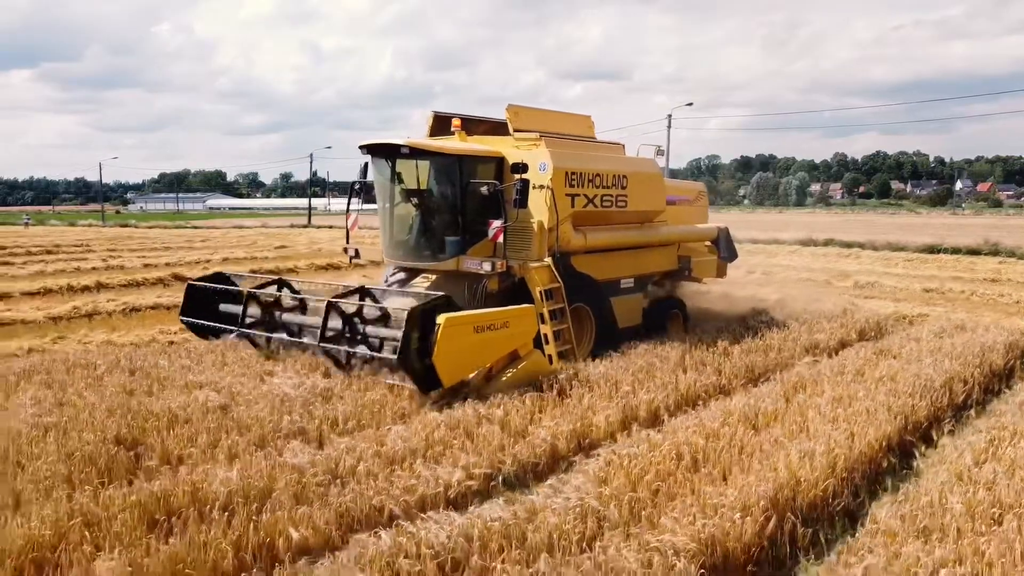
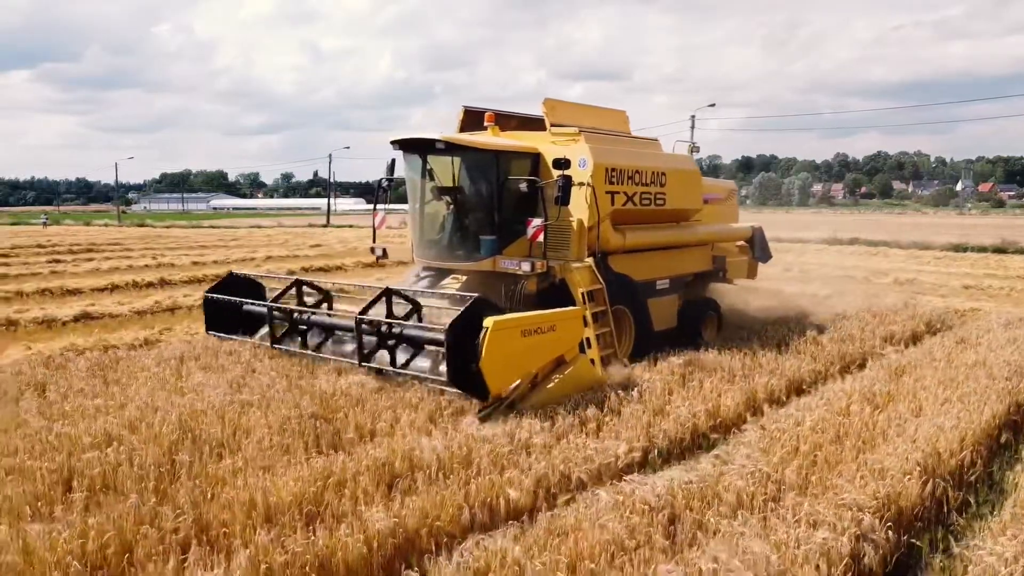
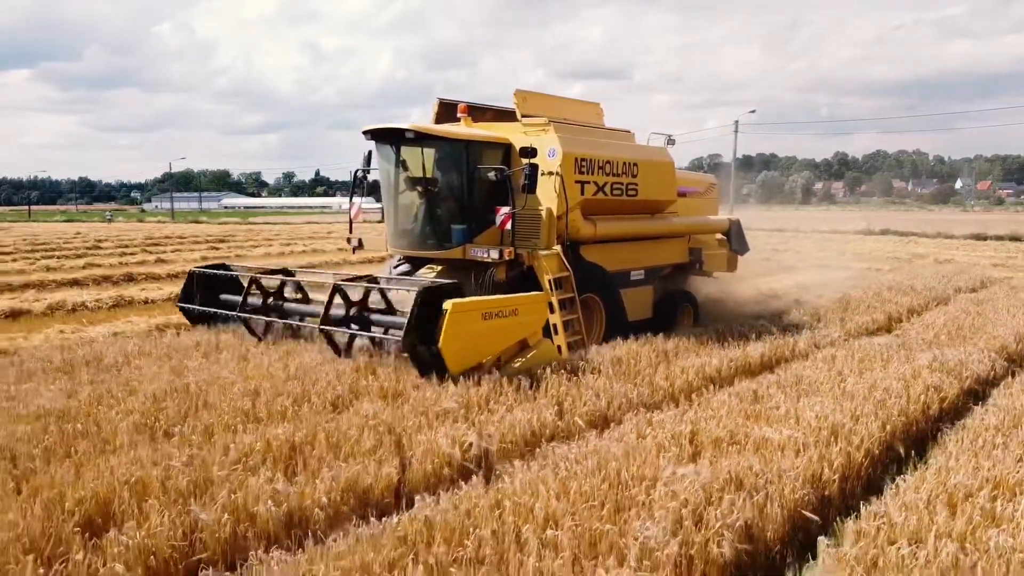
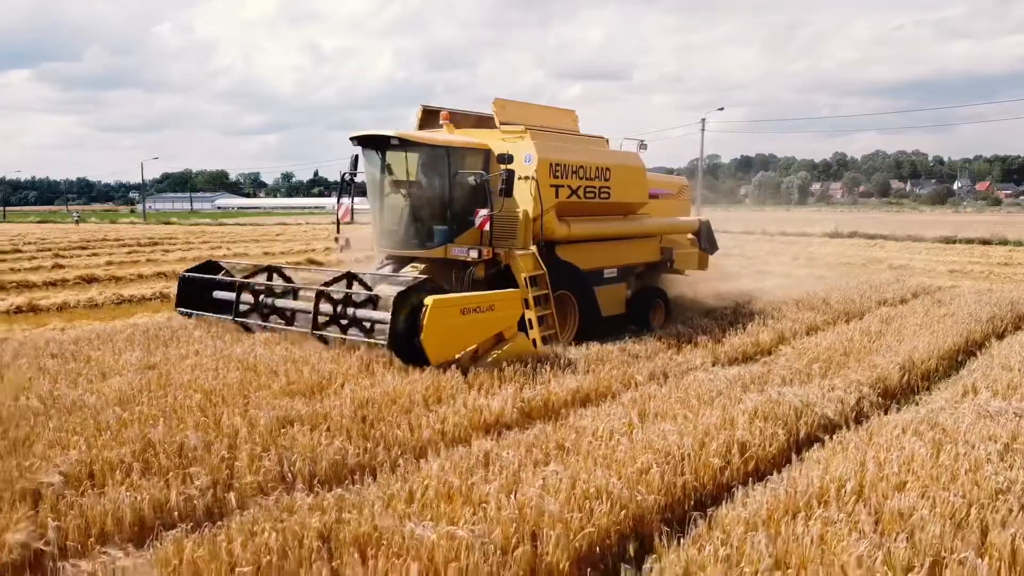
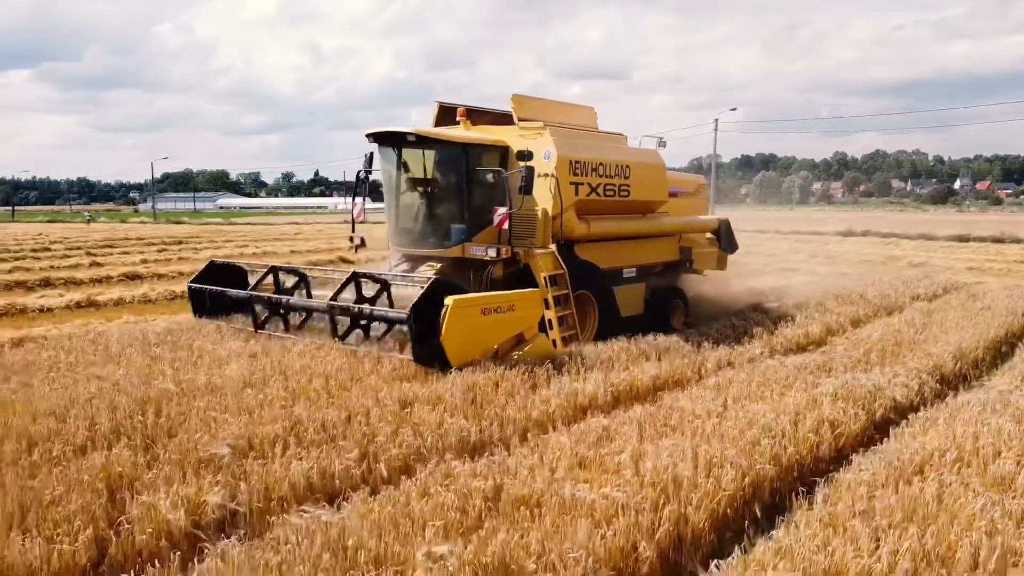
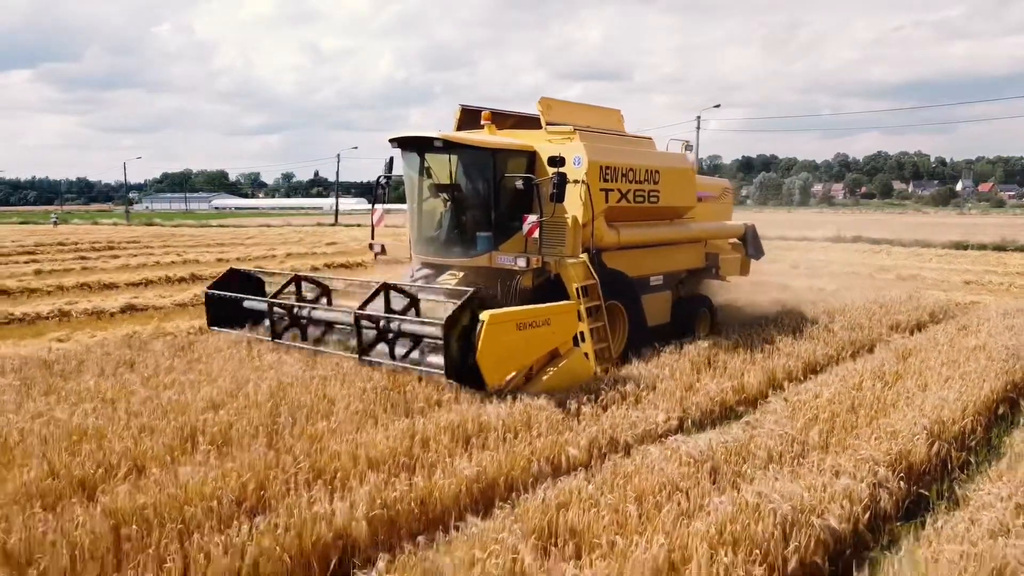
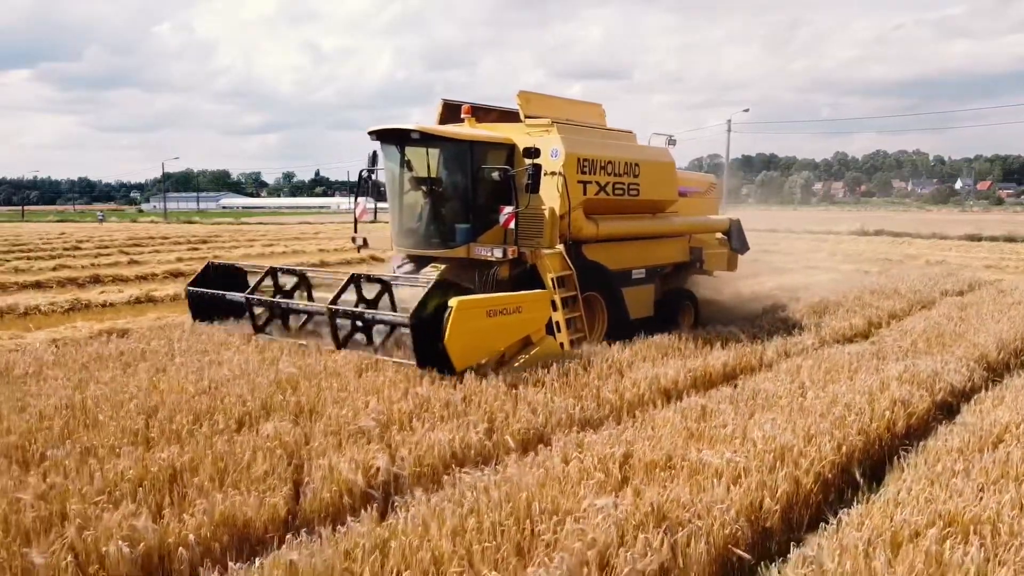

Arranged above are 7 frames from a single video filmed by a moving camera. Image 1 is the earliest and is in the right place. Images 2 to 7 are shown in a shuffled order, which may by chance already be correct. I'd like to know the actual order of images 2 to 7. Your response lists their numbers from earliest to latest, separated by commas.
2, 6, 4, 5, 7, 3
